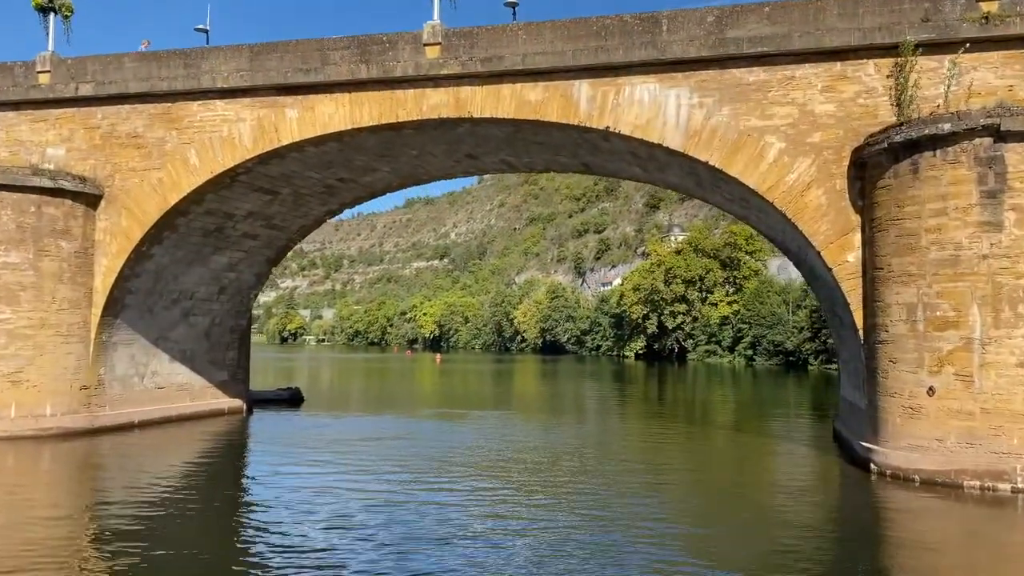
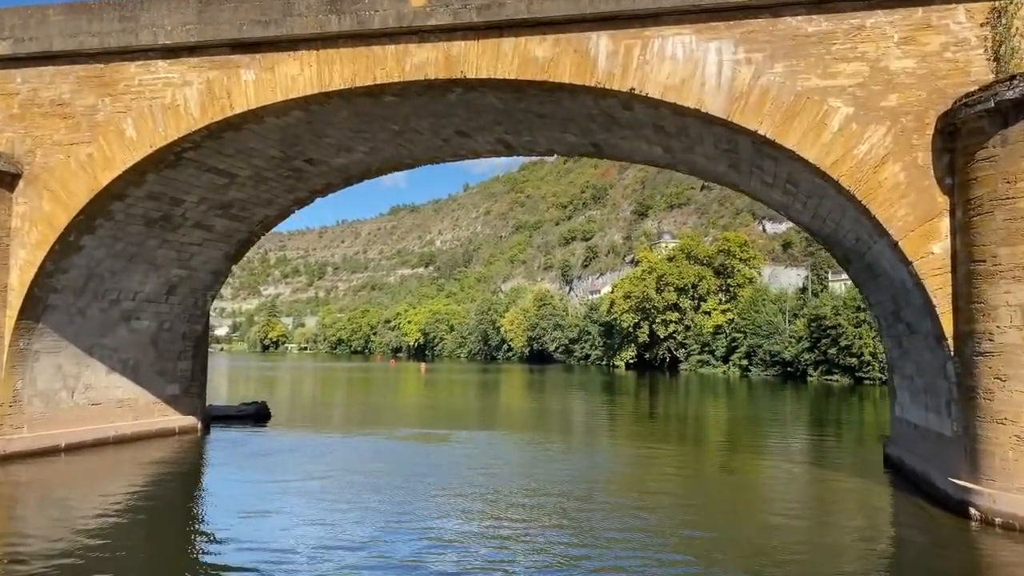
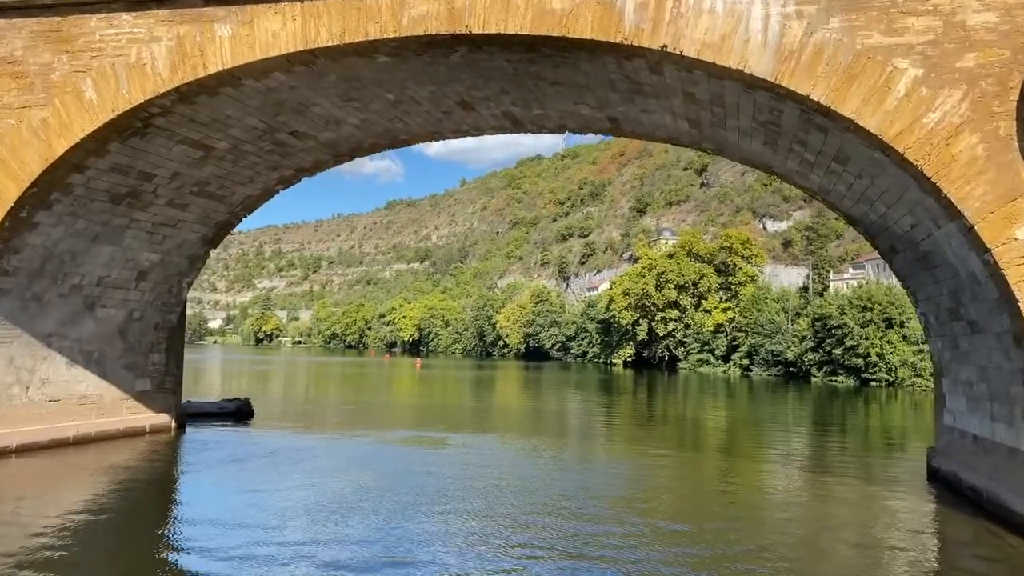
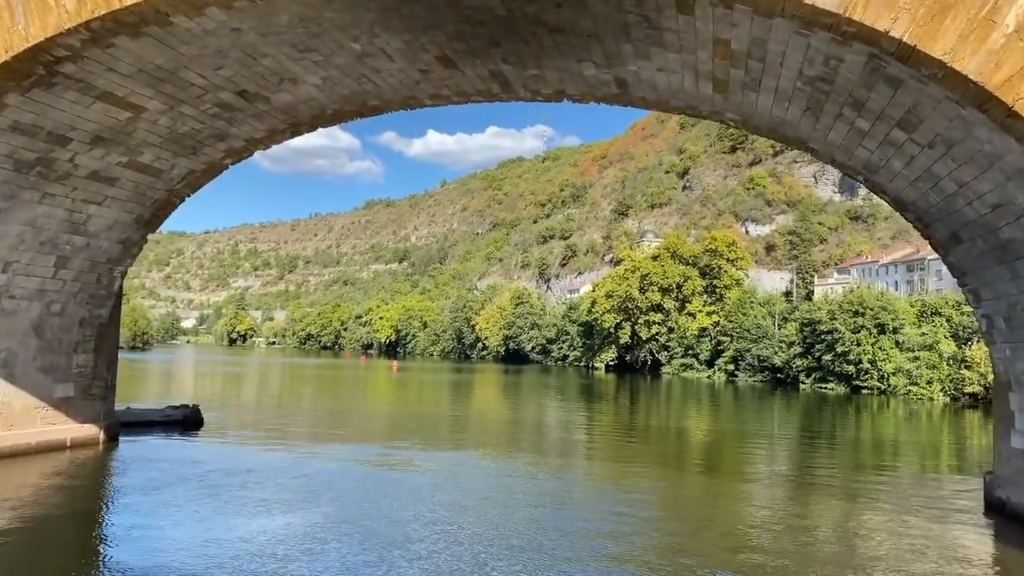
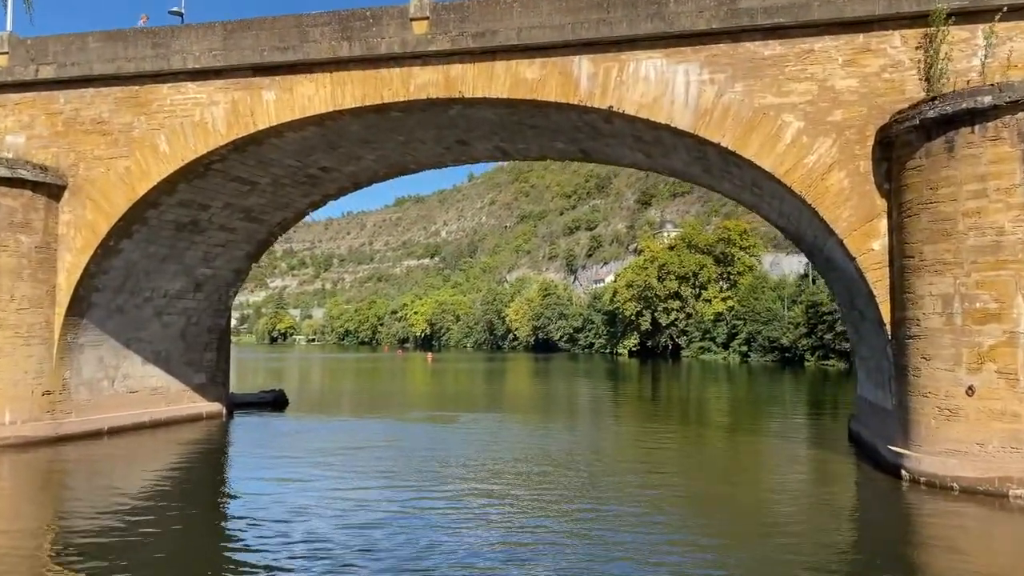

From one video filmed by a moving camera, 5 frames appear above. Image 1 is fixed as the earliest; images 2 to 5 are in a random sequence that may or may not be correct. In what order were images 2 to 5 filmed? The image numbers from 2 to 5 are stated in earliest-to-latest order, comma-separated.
5, 2, 3, 4
